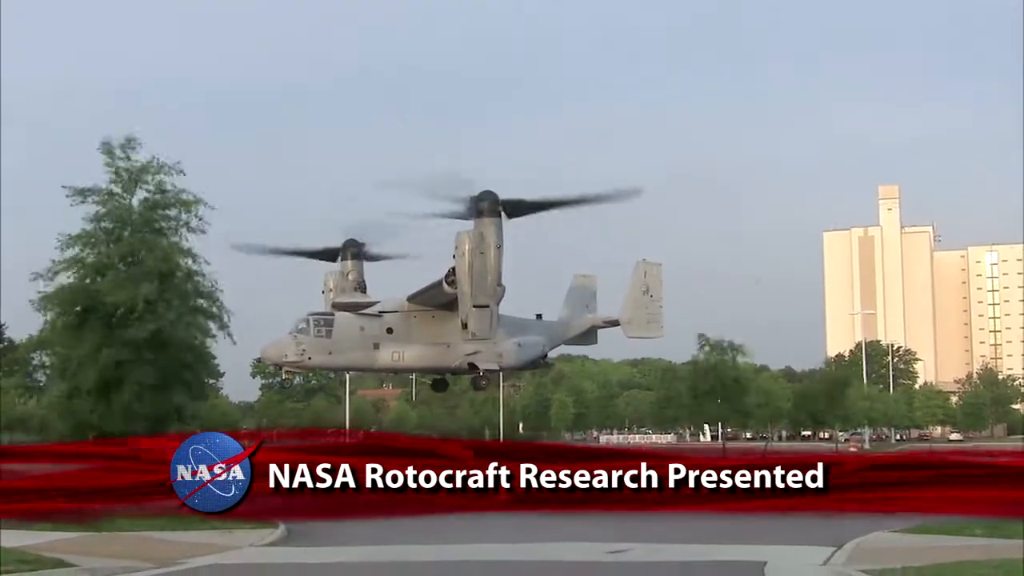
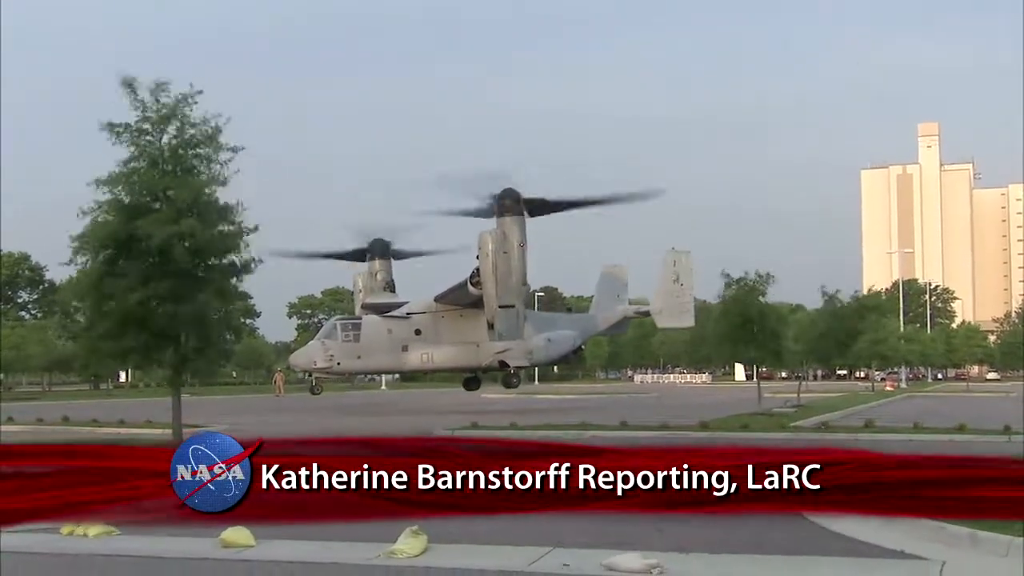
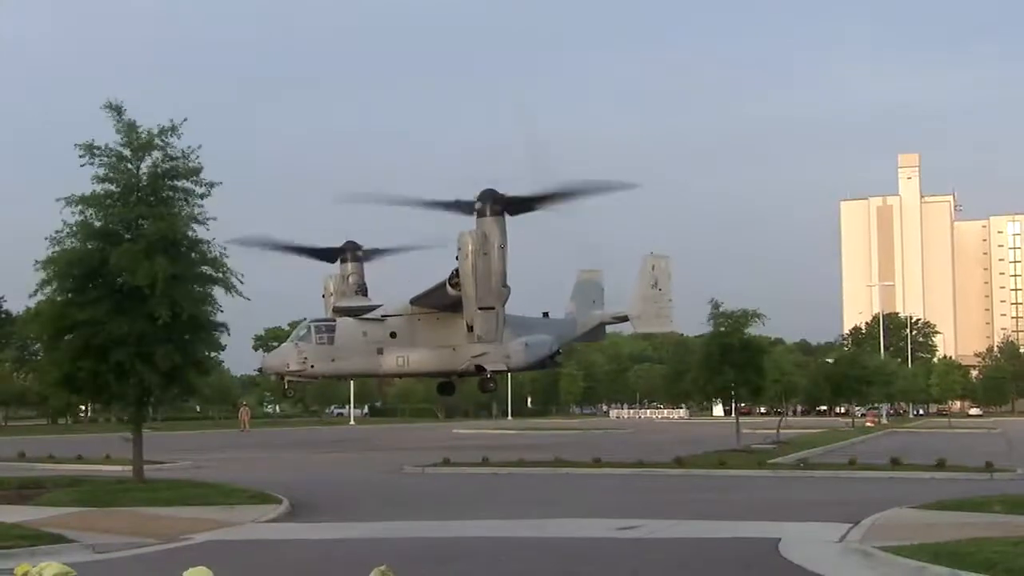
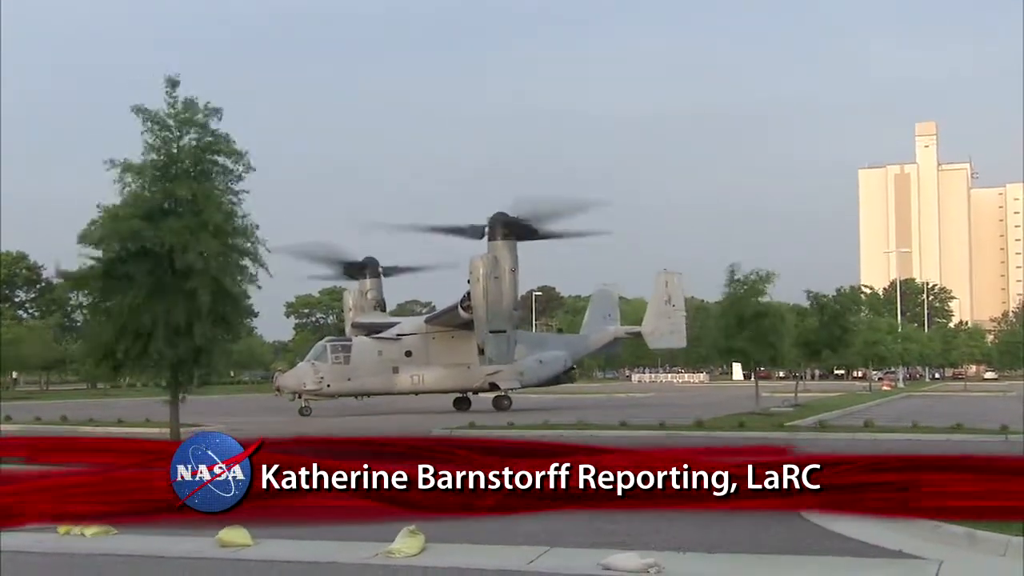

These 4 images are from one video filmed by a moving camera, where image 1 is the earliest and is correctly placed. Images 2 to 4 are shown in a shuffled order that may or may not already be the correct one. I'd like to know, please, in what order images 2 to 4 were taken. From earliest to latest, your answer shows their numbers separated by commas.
3, 2, 4
